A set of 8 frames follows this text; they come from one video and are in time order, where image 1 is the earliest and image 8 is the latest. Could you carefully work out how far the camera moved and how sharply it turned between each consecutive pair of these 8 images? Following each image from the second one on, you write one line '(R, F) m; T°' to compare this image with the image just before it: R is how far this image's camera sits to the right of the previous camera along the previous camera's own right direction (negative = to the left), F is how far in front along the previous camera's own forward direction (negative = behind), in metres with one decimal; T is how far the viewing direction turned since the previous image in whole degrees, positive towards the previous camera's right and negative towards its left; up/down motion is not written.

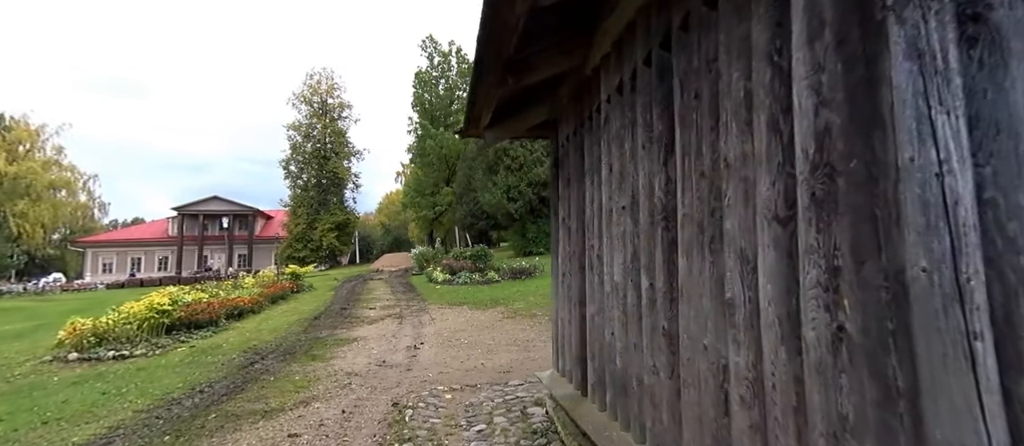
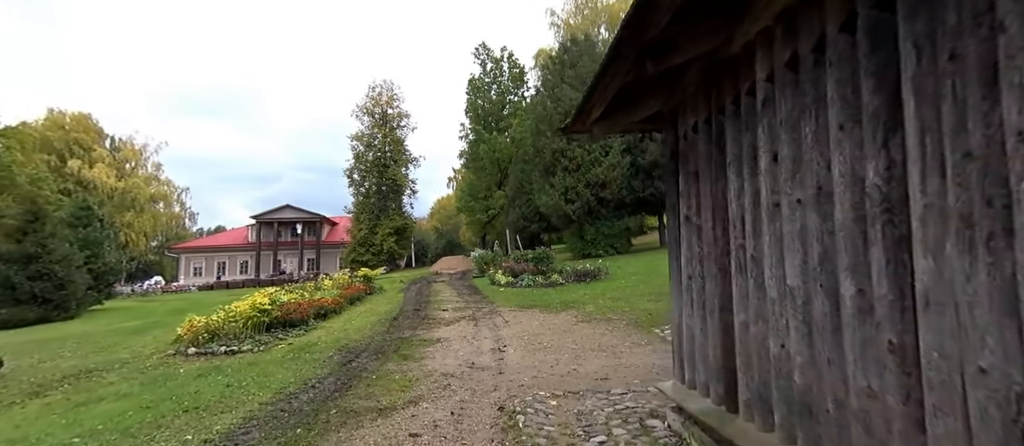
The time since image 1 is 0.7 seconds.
(-0.4, +0.1) m; -7°
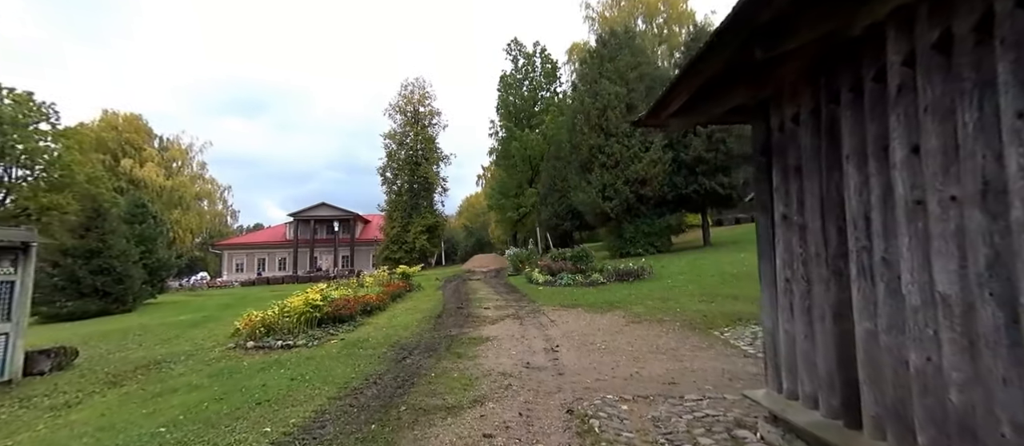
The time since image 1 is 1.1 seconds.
(-0.3, 0.0) m; -4°
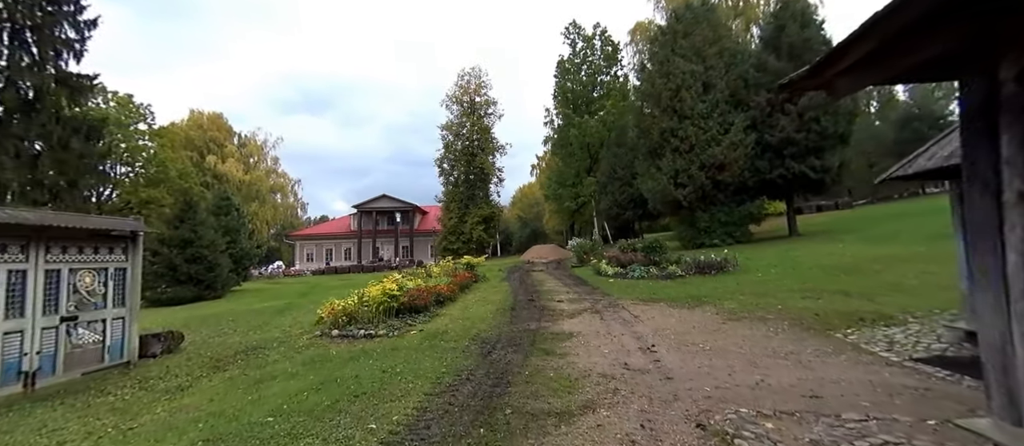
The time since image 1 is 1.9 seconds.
(-0.4, +0.3) m; -7°
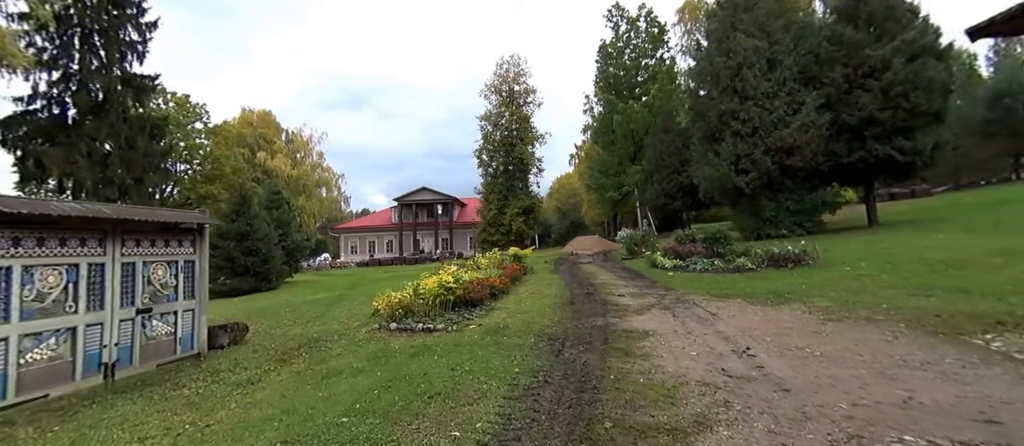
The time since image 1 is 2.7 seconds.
(-0.4, +0.4) m; -5°
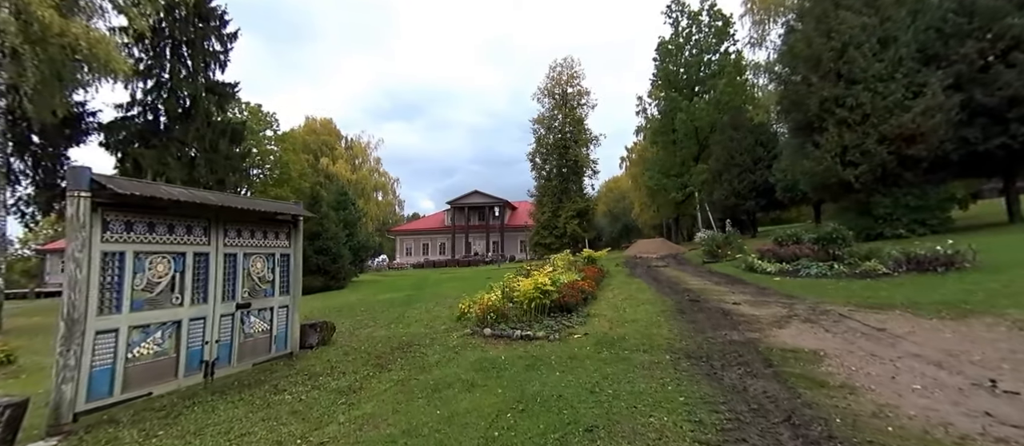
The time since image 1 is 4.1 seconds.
(-1.0, +0.8) m; -6°
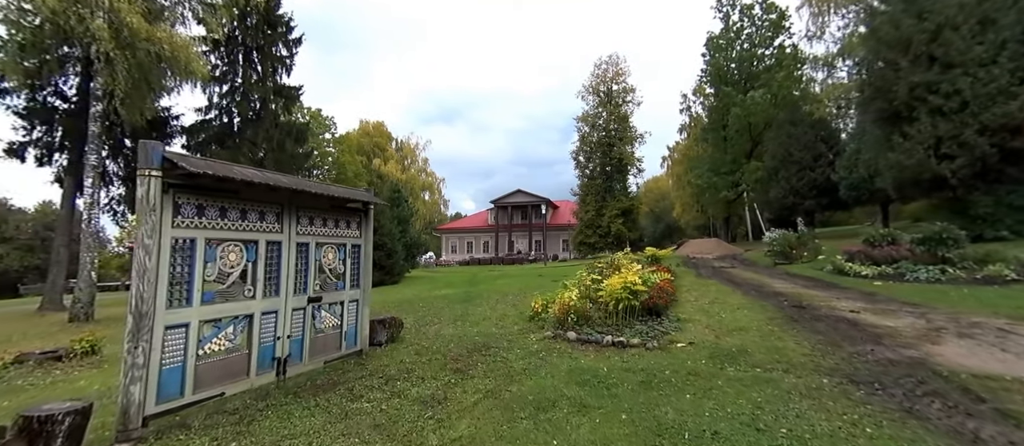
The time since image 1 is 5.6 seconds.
(-0.8, +0.8) m; -5°
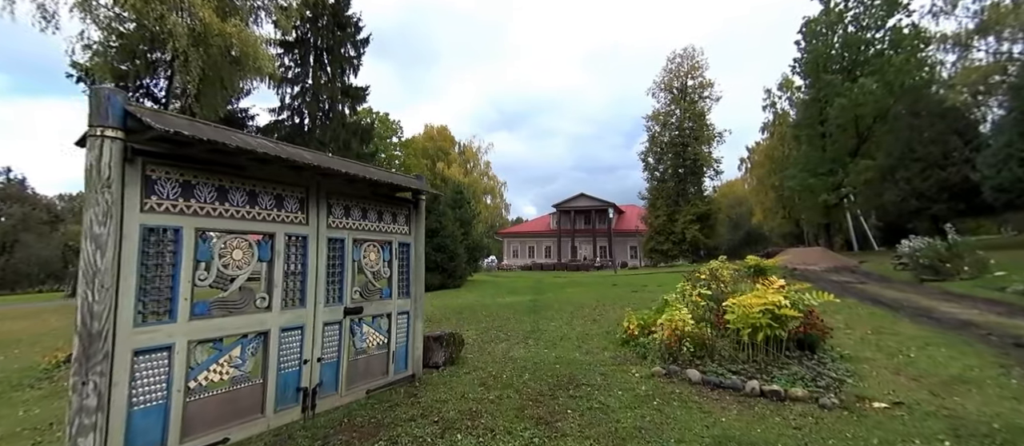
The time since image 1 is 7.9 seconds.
(-0.4, +1.6) m; -8°
